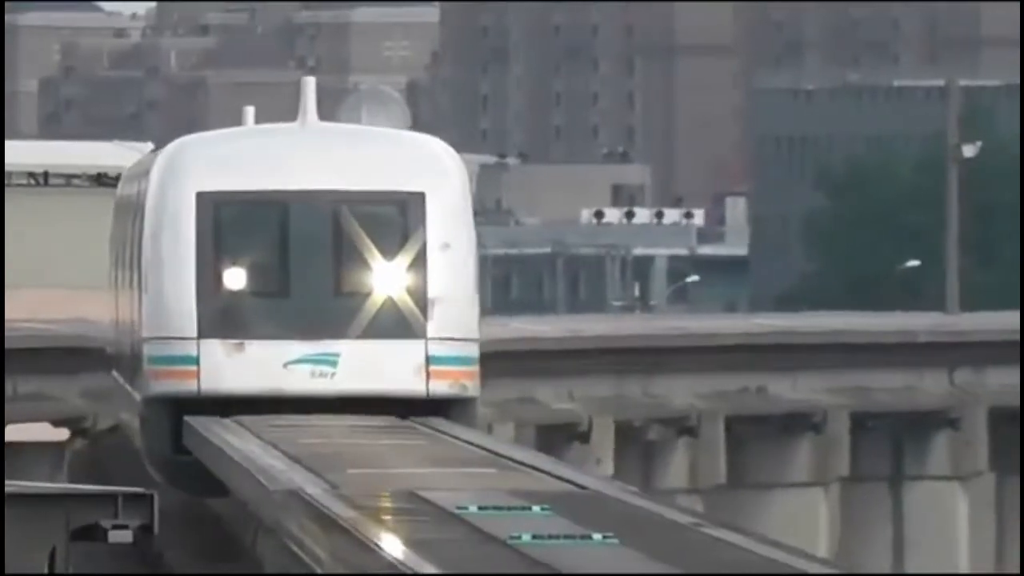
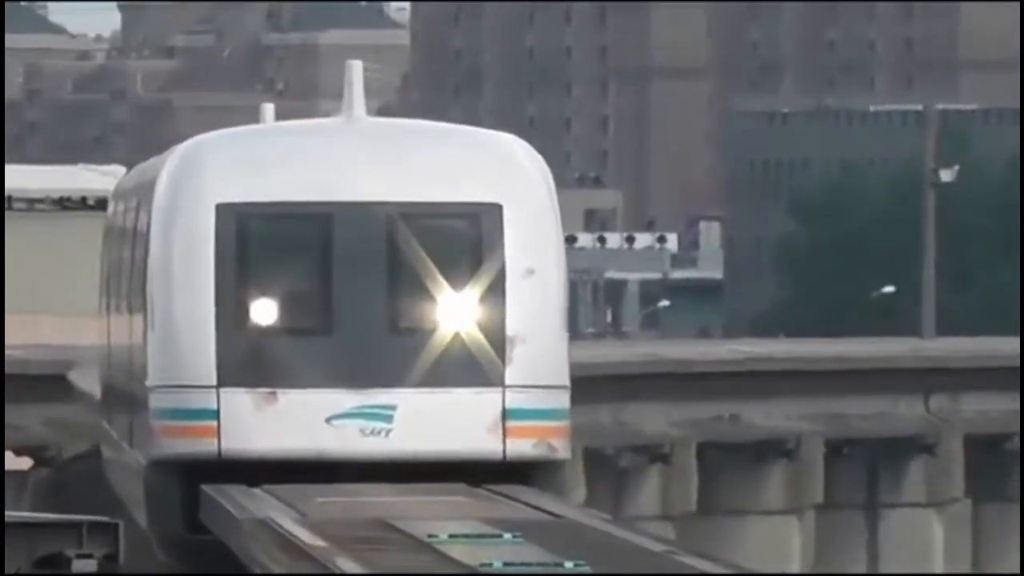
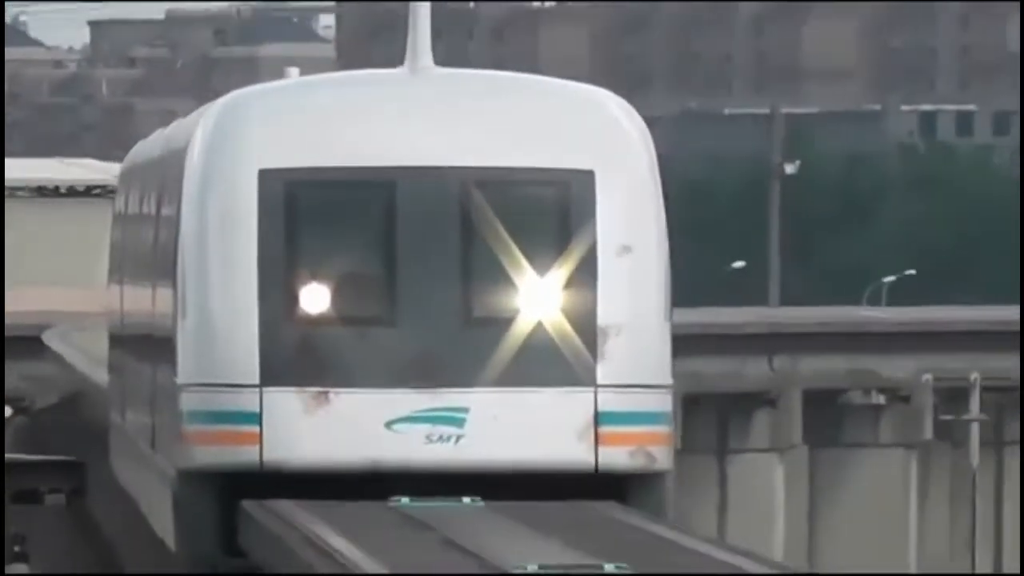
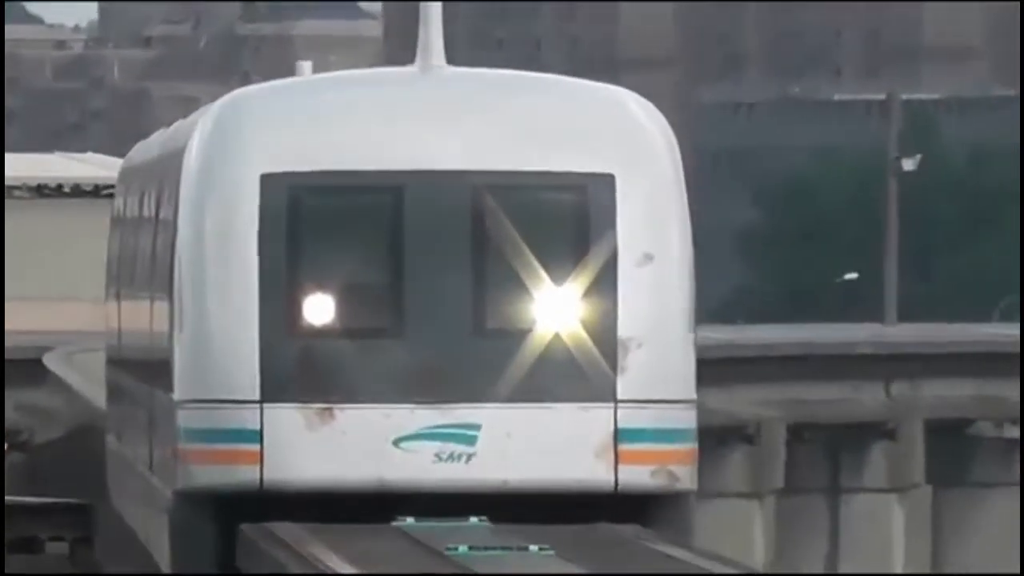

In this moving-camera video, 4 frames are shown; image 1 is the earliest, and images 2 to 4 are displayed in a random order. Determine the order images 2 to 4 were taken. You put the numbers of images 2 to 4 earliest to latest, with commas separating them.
2, 4, 3
